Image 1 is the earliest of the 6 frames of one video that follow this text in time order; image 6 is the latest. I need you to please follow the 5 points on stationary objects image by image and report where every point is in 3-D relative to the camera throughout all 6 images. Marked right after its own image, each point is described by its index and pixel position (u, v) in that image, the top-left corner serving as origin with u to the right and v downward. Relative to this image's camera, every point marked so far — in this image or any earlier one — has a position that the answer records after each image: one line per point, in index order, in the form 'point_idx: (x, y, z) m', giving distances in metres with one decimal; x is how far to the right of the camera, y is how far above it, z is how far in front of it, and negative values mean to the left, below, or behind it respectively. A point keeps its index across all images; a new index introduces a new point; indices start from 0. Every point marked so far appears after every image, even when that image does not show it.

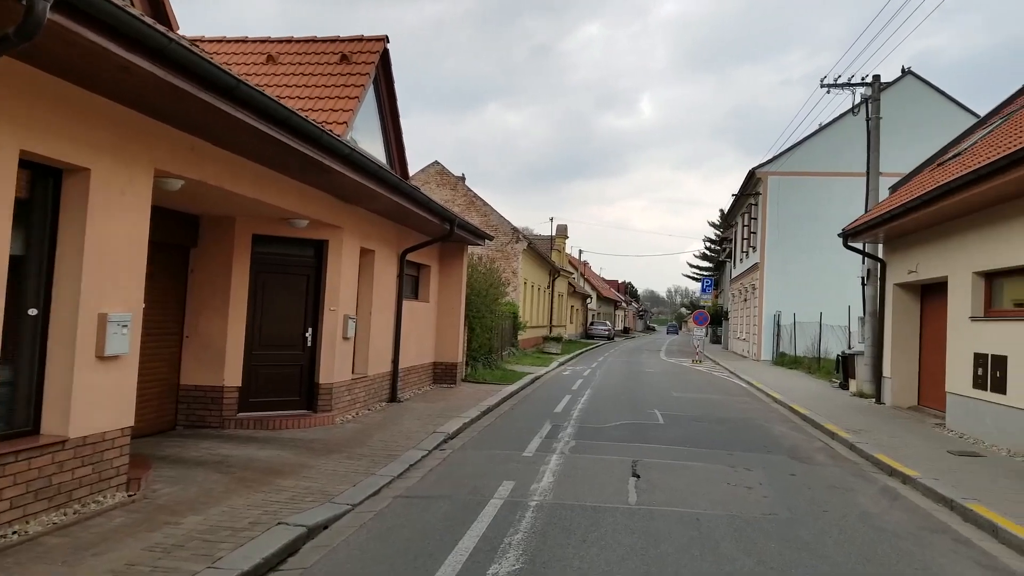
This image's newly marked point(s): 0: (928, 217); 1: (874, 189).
0: (+6.0, +1.0, +11.1) m
1: (+7.1, +1.9, +15.2) m
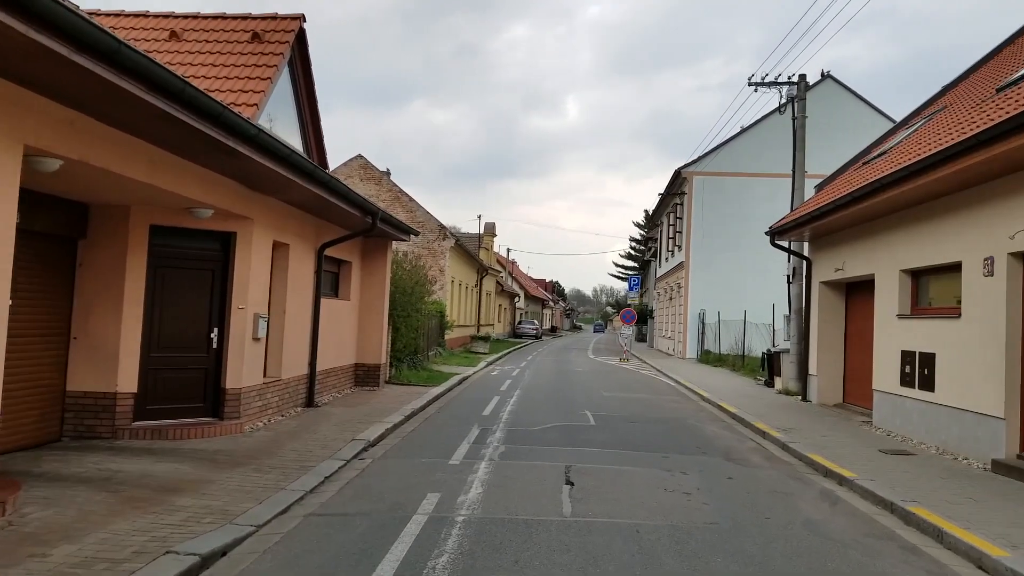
0: (+4.9, +1.0, +11.1) m
1: (+5.7, +2.0, +15.3) m
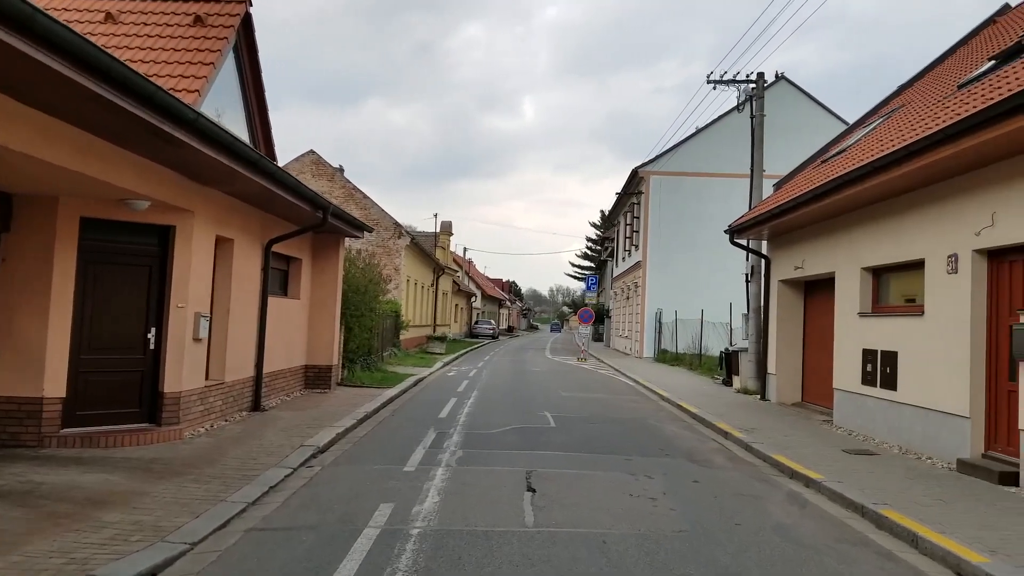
0: (+4.3, +1.1, +11.0) m
1: (+4.9, +2.0, +15.2) m
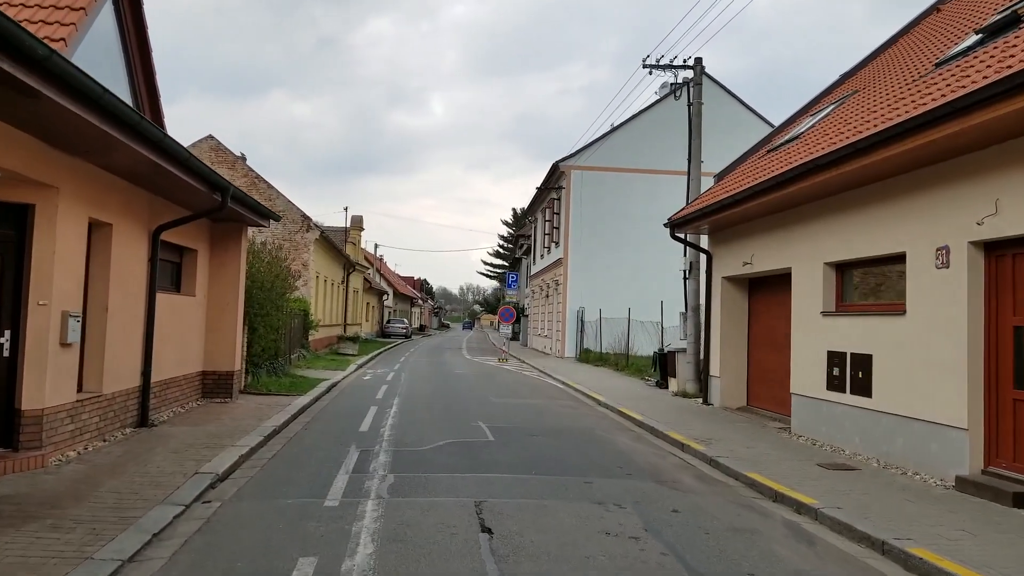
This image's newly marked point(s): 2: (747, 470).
0: (+3.5, +1.1, +10.3) m
1: (+3.5, +2.0, +14.5) m
2: (+2.2, -1.7, +7.4) m
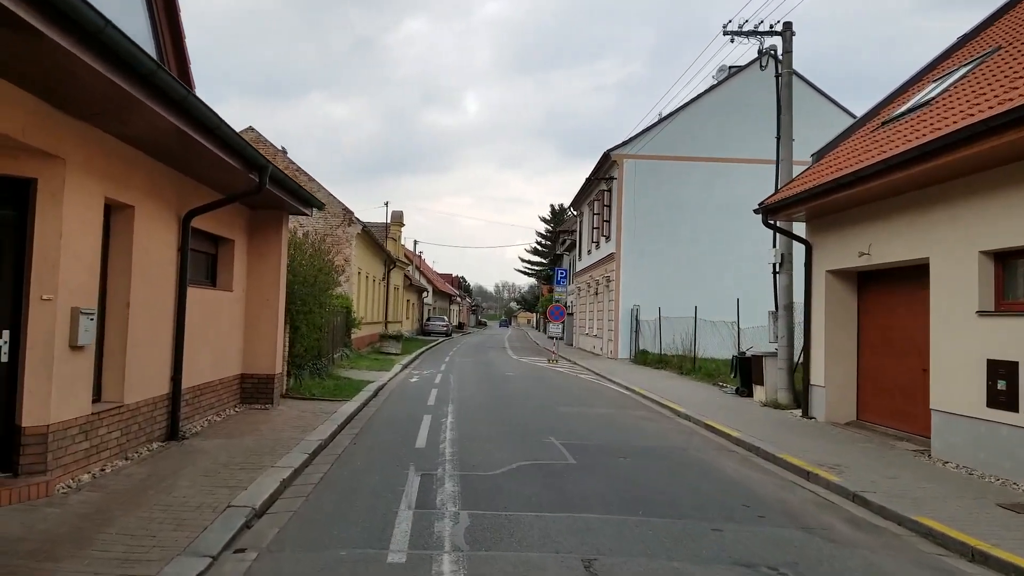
0: (+4.4, +1.1, +8.7) m
1: (+4.6, +2.1, +13.0) m
2: (+3.0, -1.7, +5.9) m
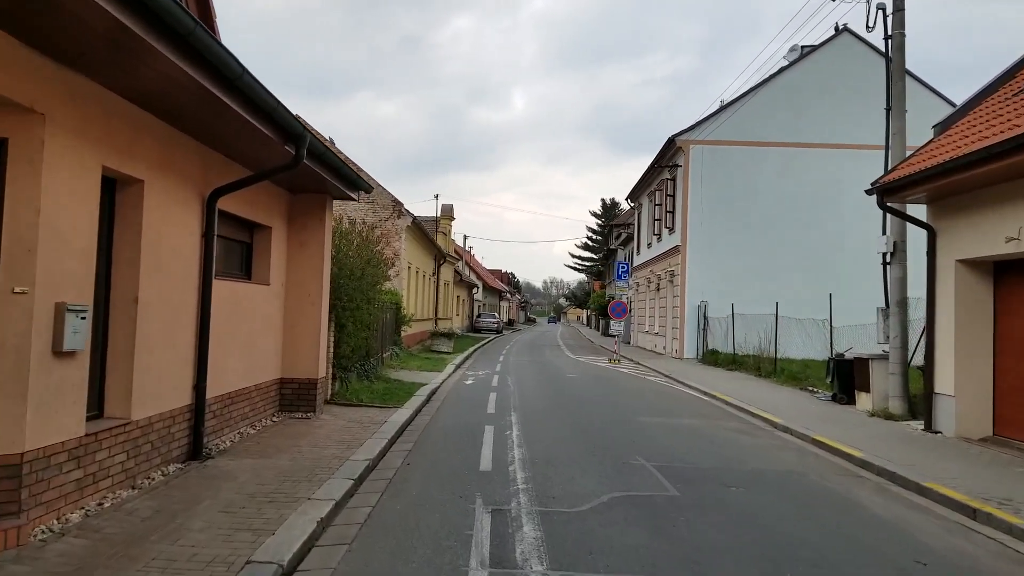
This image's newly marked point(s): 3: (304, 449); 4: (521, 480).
0: (+5.1, +1.2, +7.0) m
1: (+5.6, +2.2, +11.2) m
2: (+3.6, -1.6, +4.2) m
3: (-2.1, -1.6, +7.6) m
4: (+0.1, -1.7, +6.7) m
